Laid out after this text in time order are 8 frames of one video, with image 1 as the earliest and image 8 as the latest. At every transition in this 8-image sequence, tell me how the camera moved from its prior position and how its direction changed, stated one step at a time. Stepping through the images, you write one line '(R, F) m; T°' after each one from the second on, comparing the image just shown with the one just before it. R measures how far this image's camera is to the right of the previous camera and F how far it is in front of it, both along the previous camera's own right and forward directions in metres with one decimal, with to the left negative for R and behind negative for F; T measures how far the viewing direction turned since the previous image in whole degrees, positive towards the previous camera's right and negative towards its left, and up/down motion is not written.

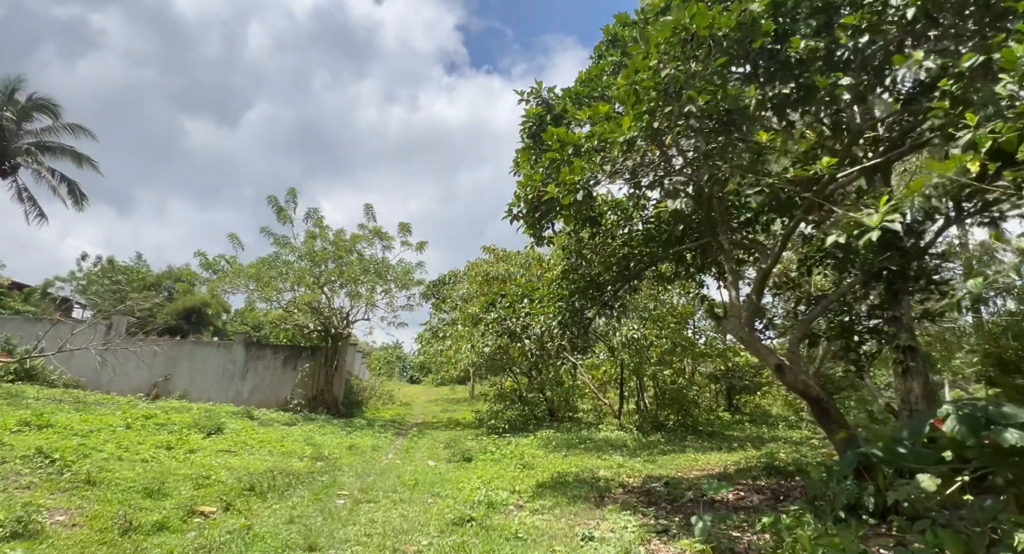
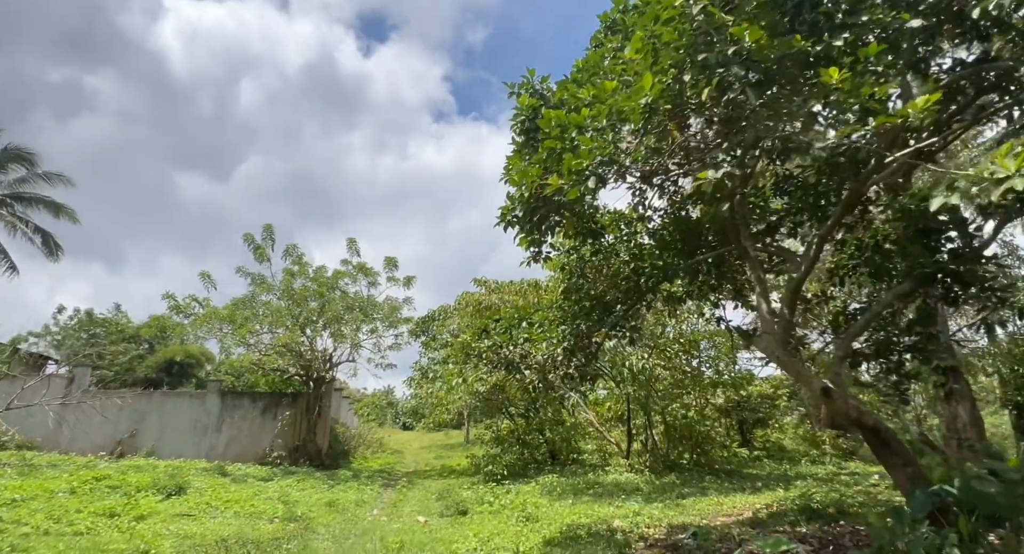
(0.0, +0.7) m; +1°
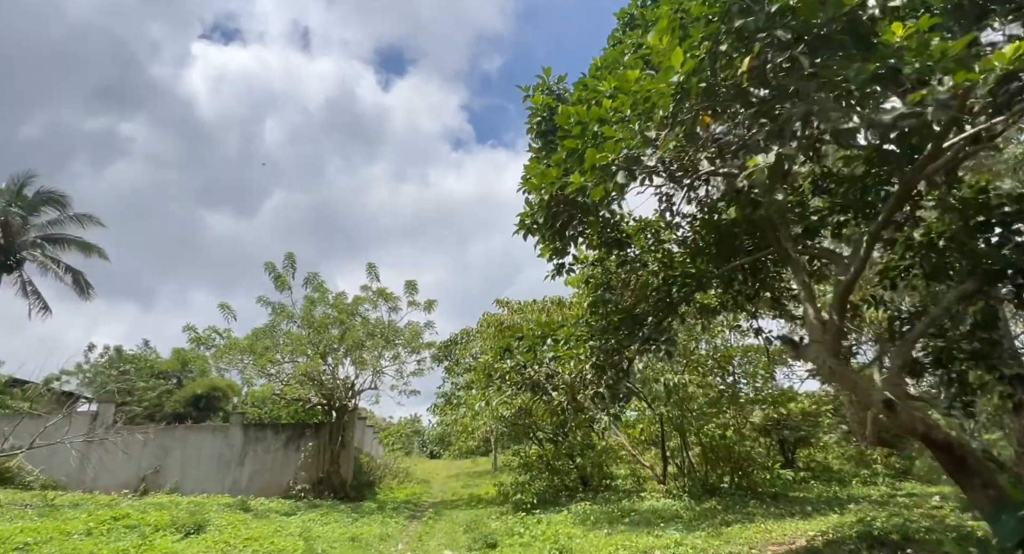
(0.0, +0.3) m; -2°
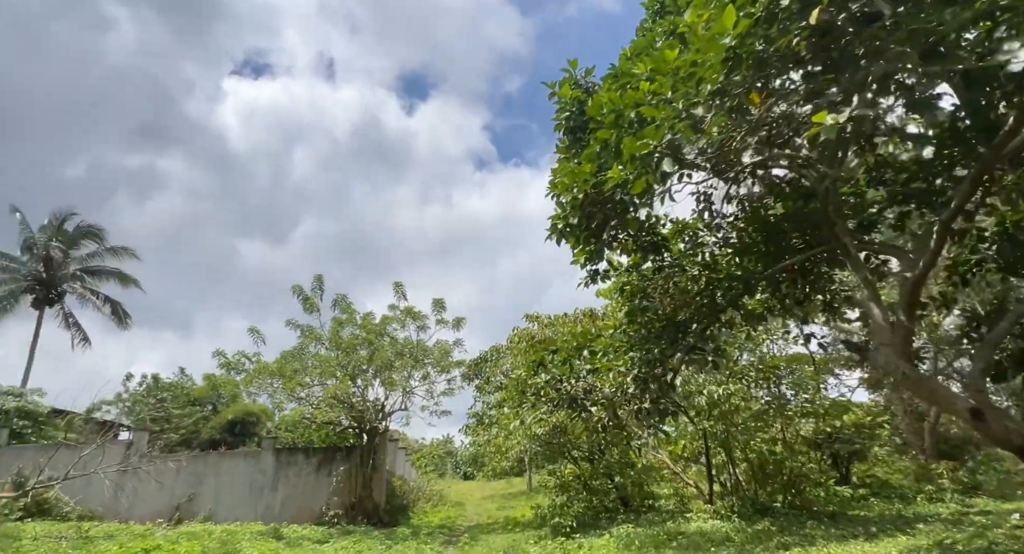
(0.0, +0.3) m; -3°
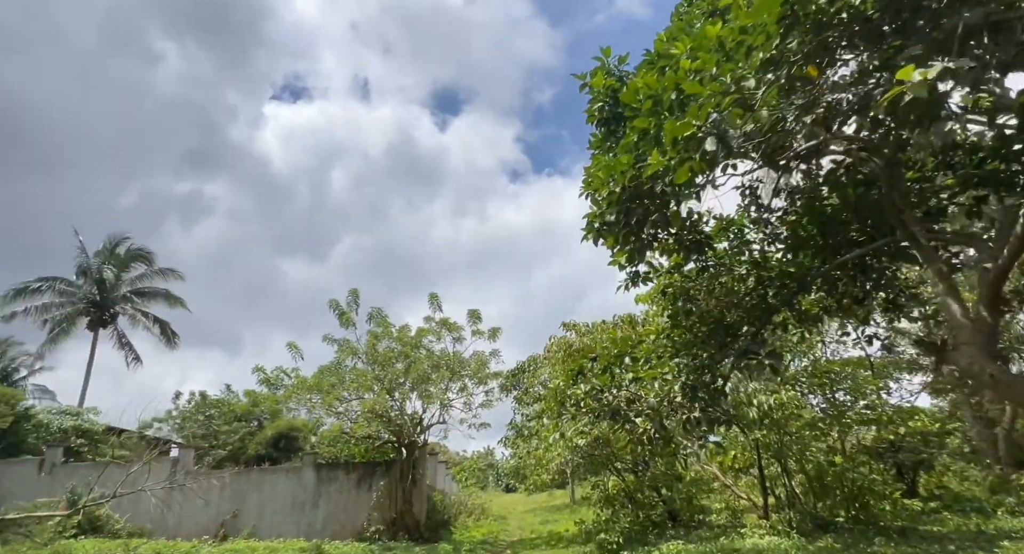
(0.0, +0.2) m; -4°
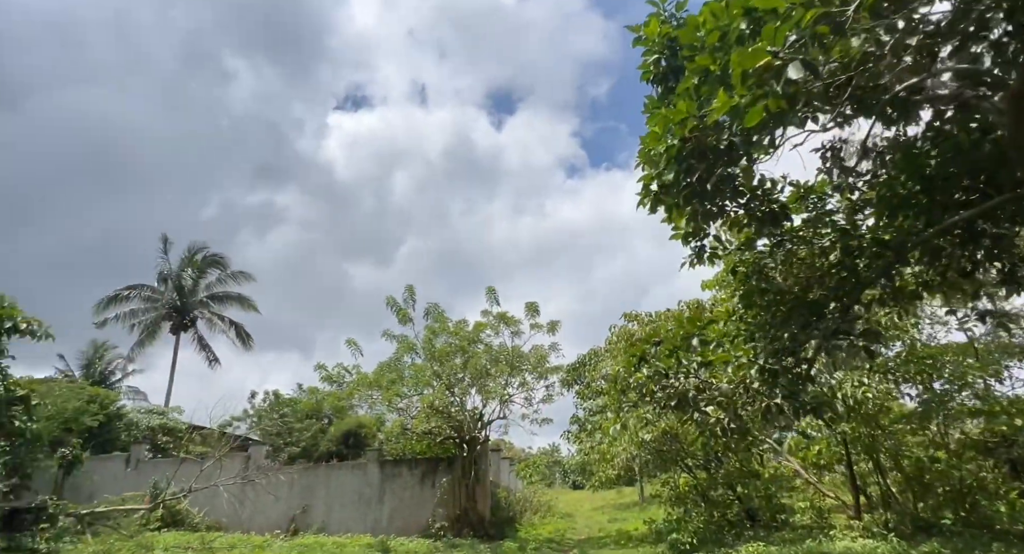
(+0.1, +0.3) m; -6°
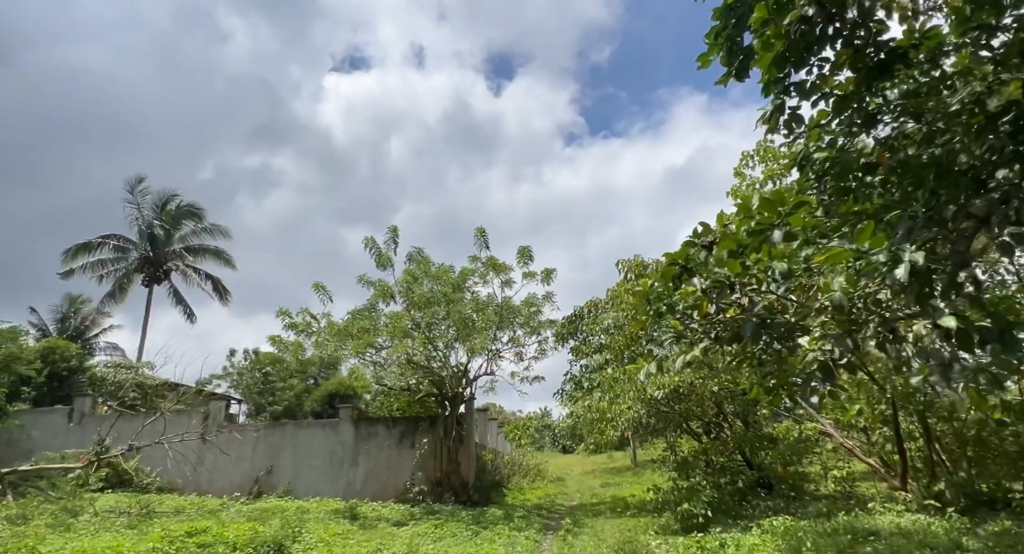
(+0.1, +1.3) m; +1°
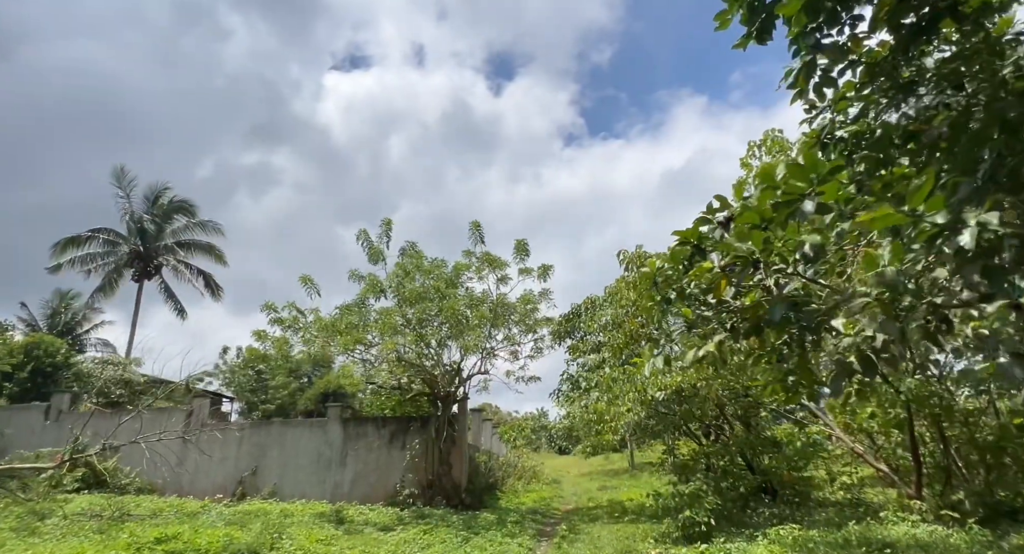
(0.0, +0.4) m; 0°
